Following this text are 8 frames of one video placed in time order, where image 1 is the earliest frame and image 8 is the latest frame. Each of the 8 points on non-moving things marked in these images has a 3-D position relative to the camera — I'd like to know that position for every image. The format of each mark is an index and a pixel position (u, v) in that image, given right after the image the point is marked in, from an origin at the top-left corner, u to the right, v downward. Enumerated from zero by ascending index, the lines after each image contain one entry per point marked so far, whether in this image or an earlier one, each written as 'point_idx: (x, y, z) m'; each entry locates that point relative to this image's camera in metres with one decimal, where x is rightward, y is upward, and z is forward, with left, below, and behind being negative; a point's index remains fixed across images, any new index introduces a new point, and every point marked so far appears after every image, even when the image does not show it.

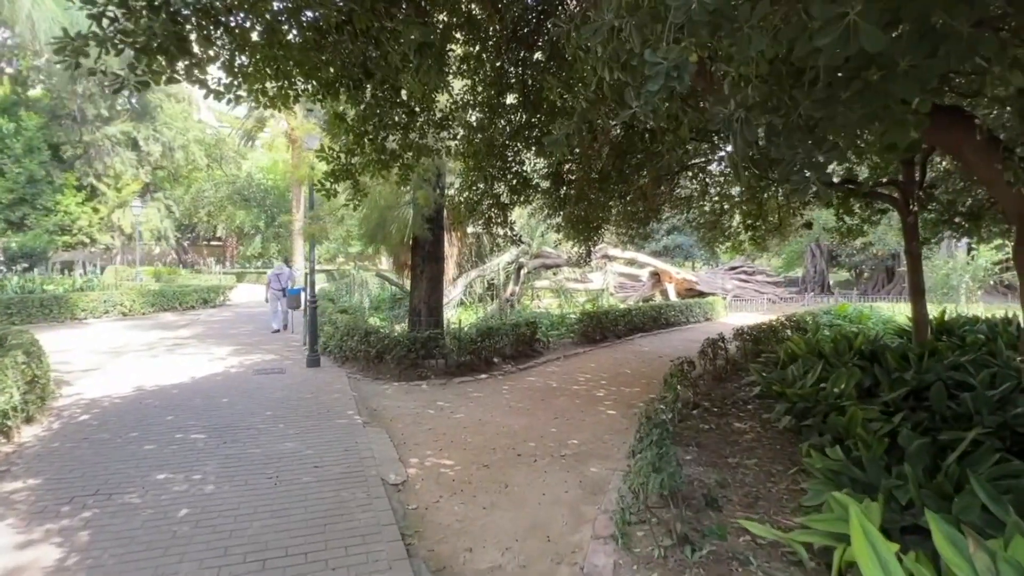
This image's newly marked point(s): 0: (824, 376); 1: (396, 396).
0: (+3.0, -0.9, +5.4) m
1: (-1.4, -1.3, +6.8) m
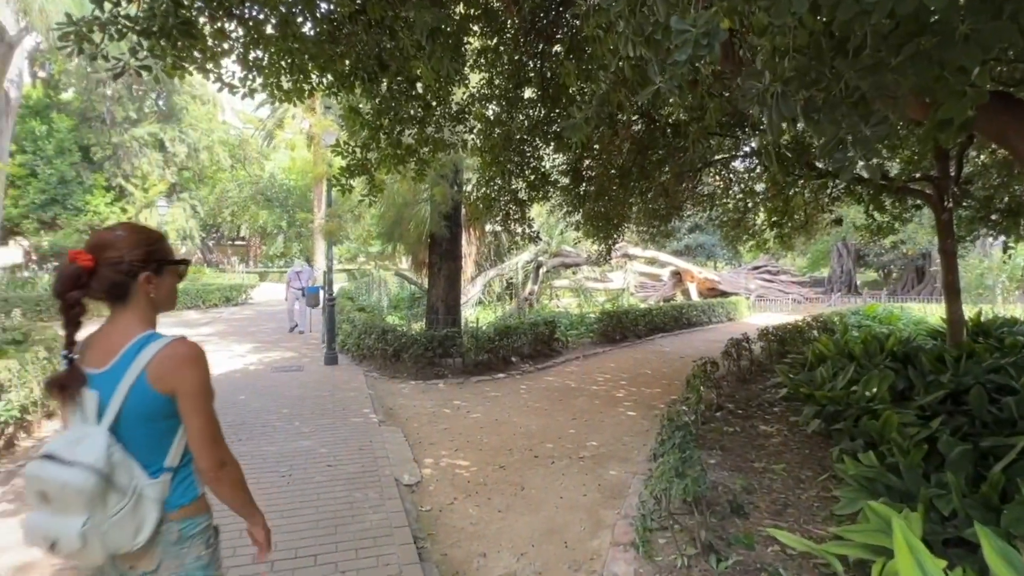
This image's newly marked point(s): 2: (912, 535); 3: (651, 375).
0: (+3.2, -0.8, +5.2) m
1: (-1.2, -1.3, +6.7) m
2: (+1.5, -0.9, +2.1) m
3: (+2.0, -1.3, +8.1) m
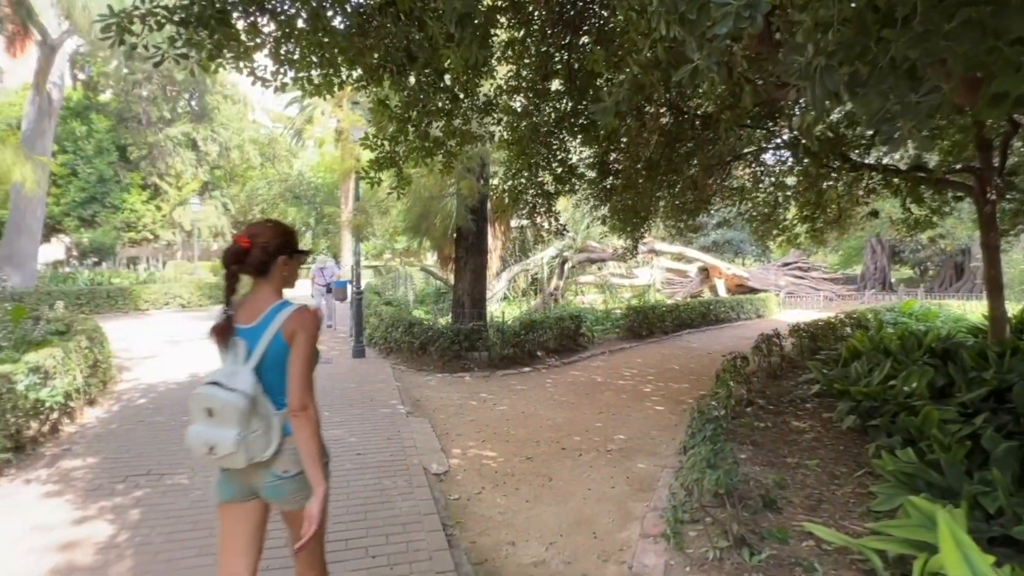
0: (+3.4, -0.8, +5.0) m
1: (-0.9, -1.2, +6.8) m
2: (+1.6, -0.9, +2.0) m
3: (+2.4, -1.2, +8.0) m
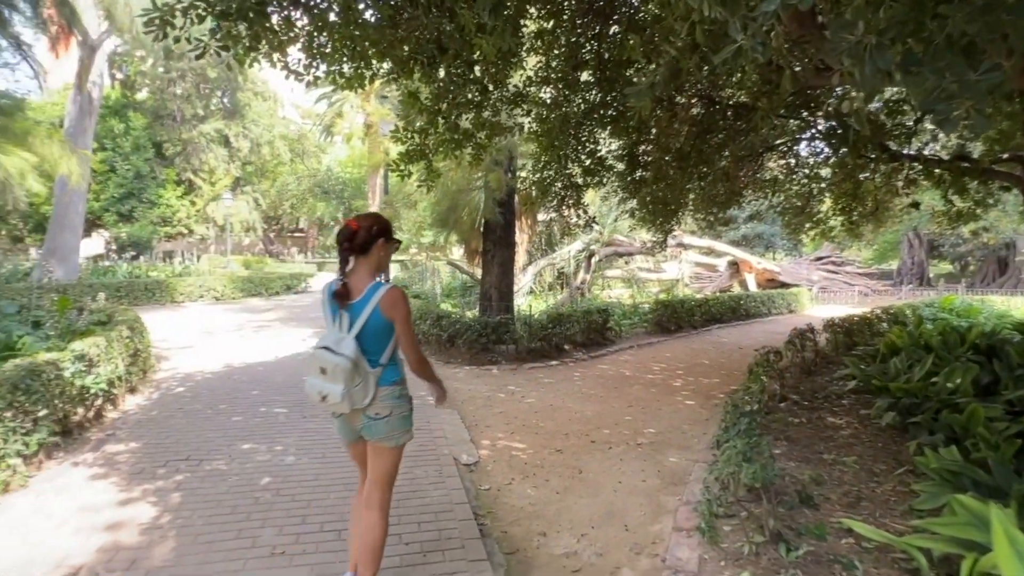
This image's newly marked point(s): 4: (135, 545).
0: (+3.7, -0.7, +4.9) m
1: (-0.5, -1.1, +6.8) m
2: (+1.8, -0.8, +2.0) m
3: (+2.8, -1.1, +7.9) m
4: (-1.9, -1.3, +2.8) m
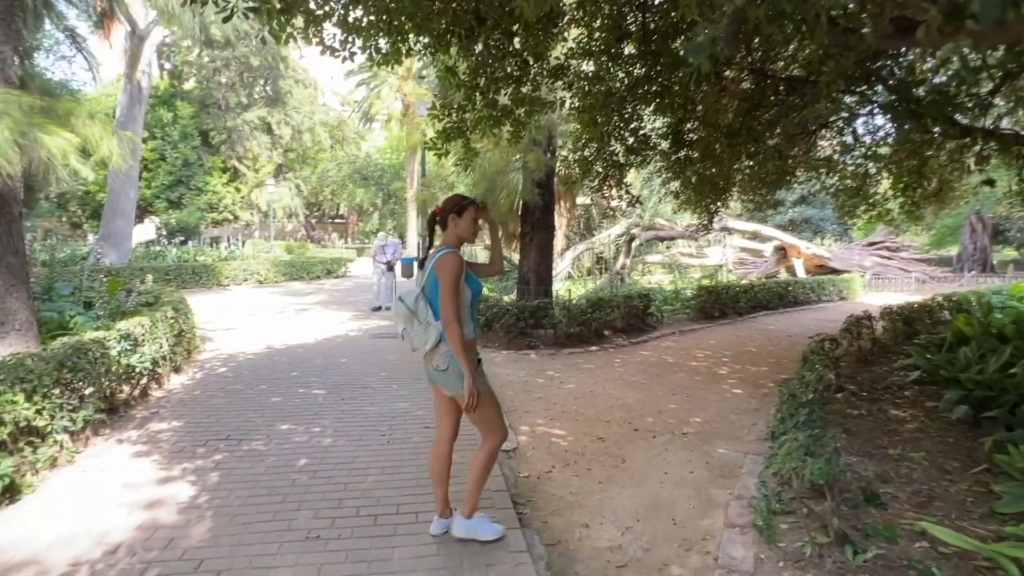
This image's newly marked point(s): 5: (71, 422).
0: (+4.0, -0.6, +4.5) m
1: (-0.1, -0.9, +6.7) m
2: (+1.9, -0.8, +1.7) m
3: (+3.3, -0.9, +7.5) m
4: (-1.7, -1.2, +2.8) m
5: (-2.9, -0.9, +3.6) m
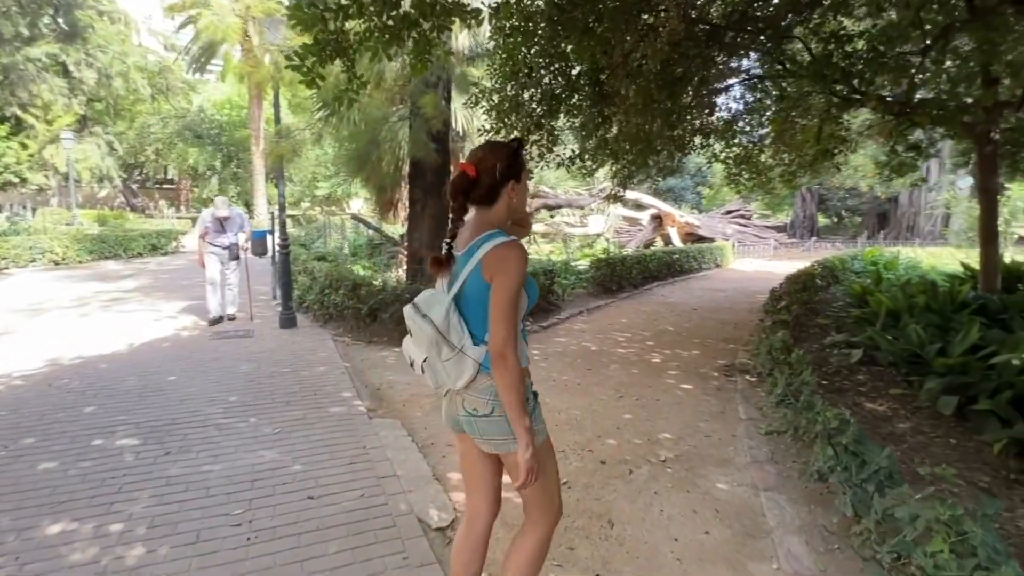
0: (+3.5, -0.4, +4.1) m
1: (-1.1, -0.7, +5.3) m
2: (+2.1, -0.8, +0.9) m
3: (+2.0, -0.6, +6.9) m
4: (-1.6, -1.3, +1.1) m
5: (-3.0, -1.0, +1.6) m
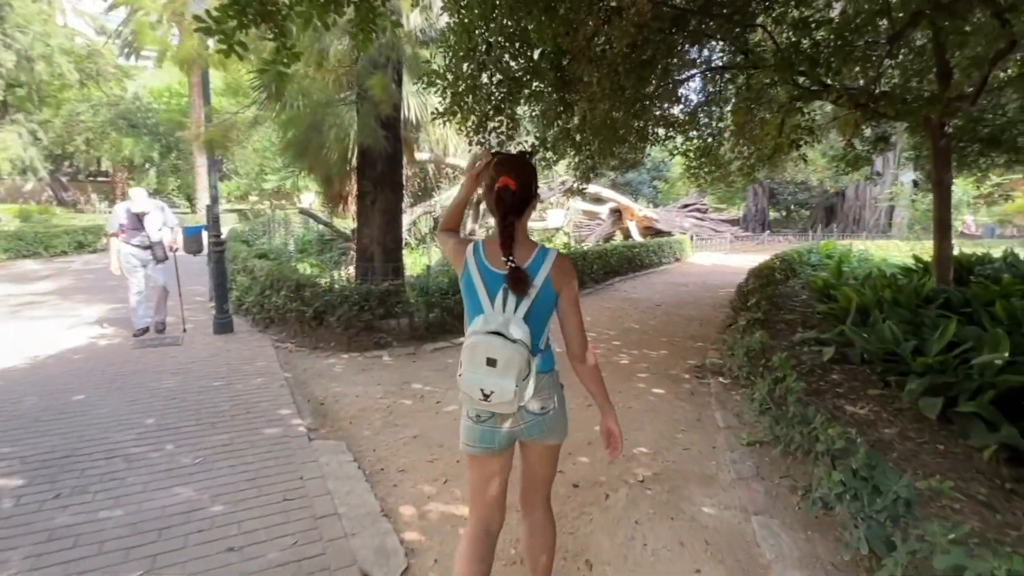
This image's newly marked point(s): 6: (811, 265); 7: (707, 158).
0: (+3.2, -0.4, +3.9) m
1: (-1.4, -0.8, +4.8) m
2: (+2.0, -0.8, +0.7) m
3: (+1.5, -0.5, +6.6) m
4: (-1.7, -1.3, +0.6) m
5: (-3.1, -1.0, +1.0) m
6: (+5.8, +0.5, +10.7) m
7: (+3.6, +2.5, +10.5) m
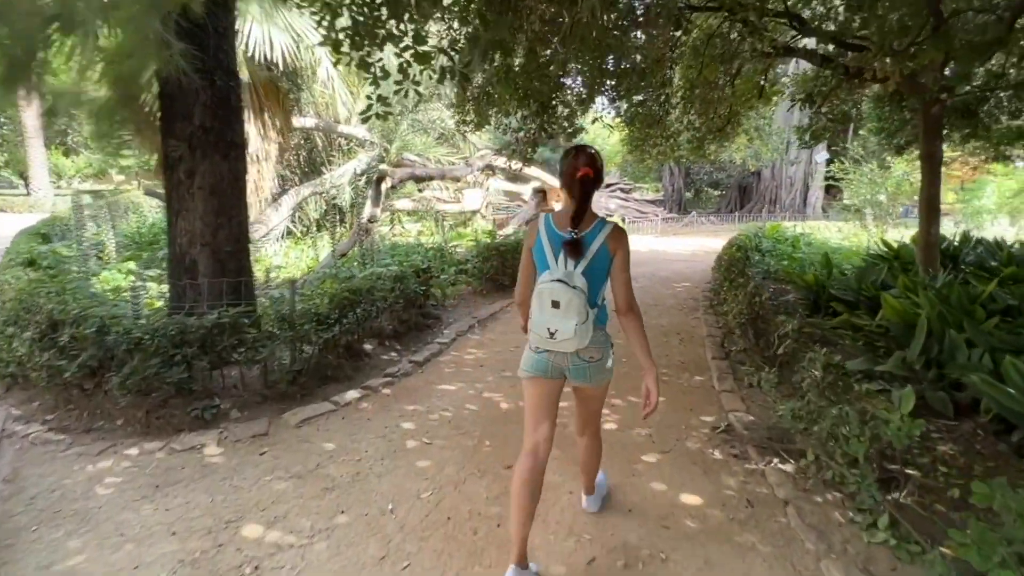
0: (+2.9, -0.5, +2.4) m
1: (-1.8, -1.0, +2.5) m
2: (+2.3, -1.1, -1.0) m
3: (+0.9, -0.6, +4.8) m
4: (-1.3, -1.7, -1.7) m
5: (-2.8, -1.4, -1.5) m
6: (+4.4, +0.7, +9.4) m
7: (+2.2, +2.6, +8.8) m
